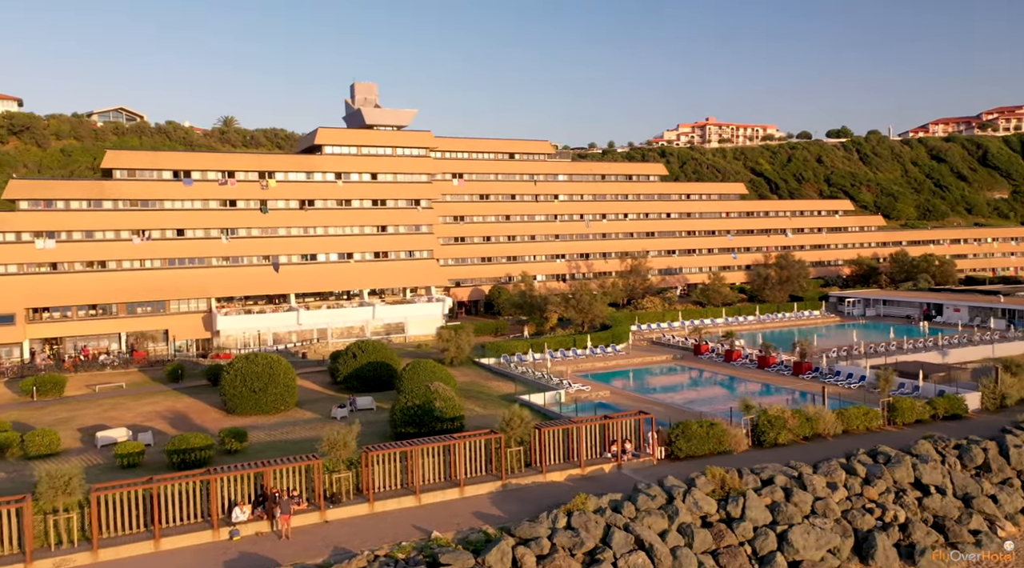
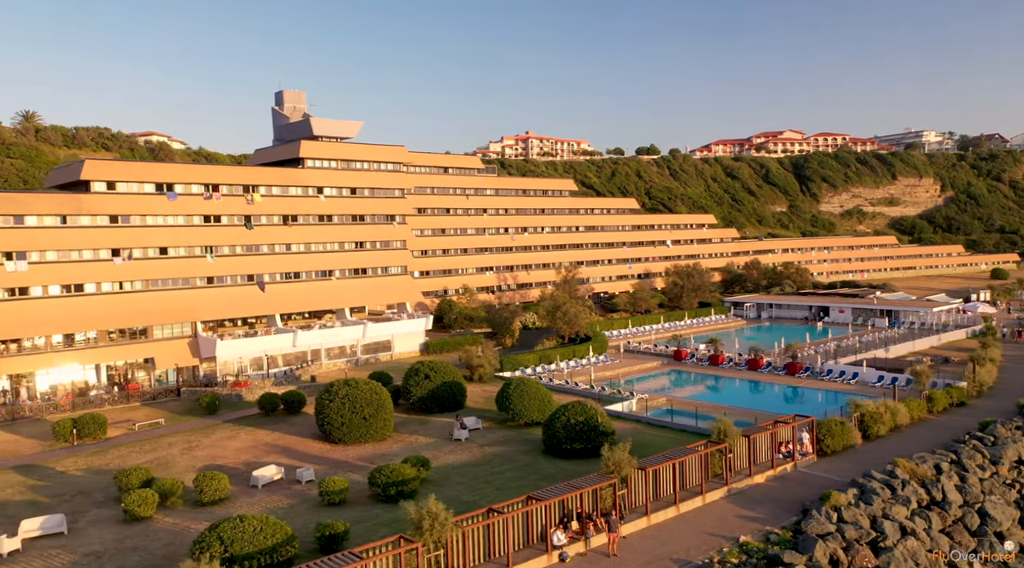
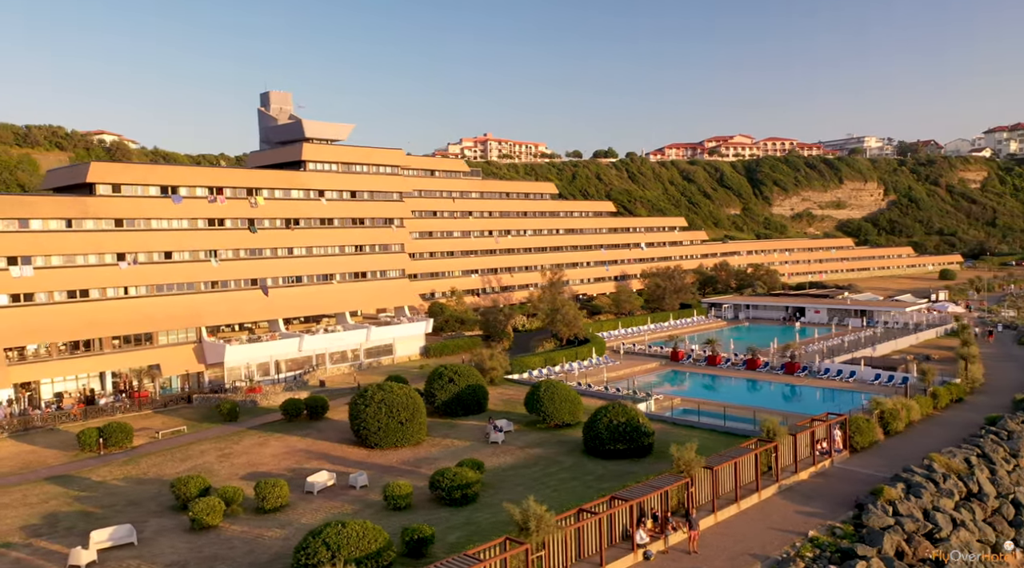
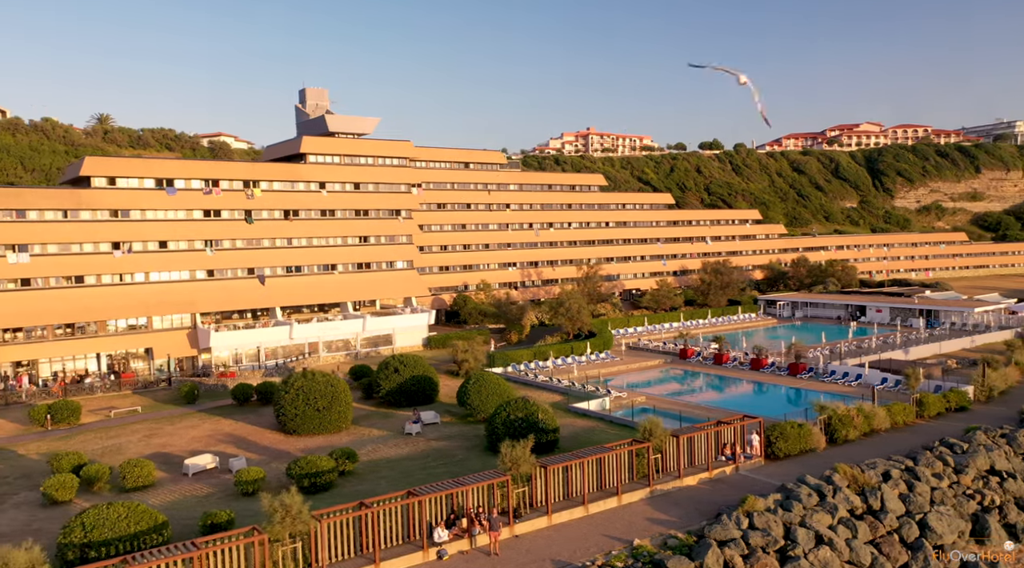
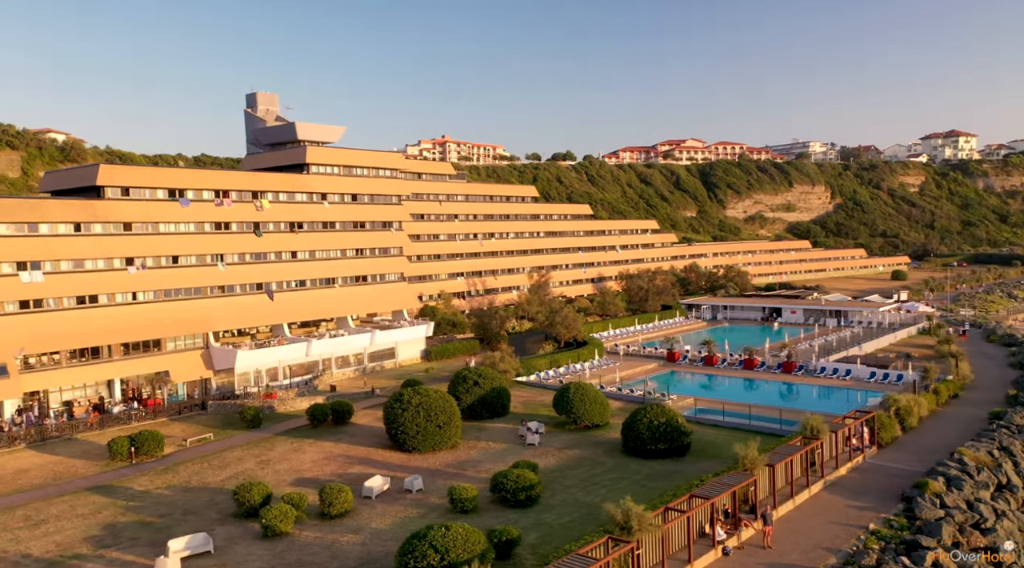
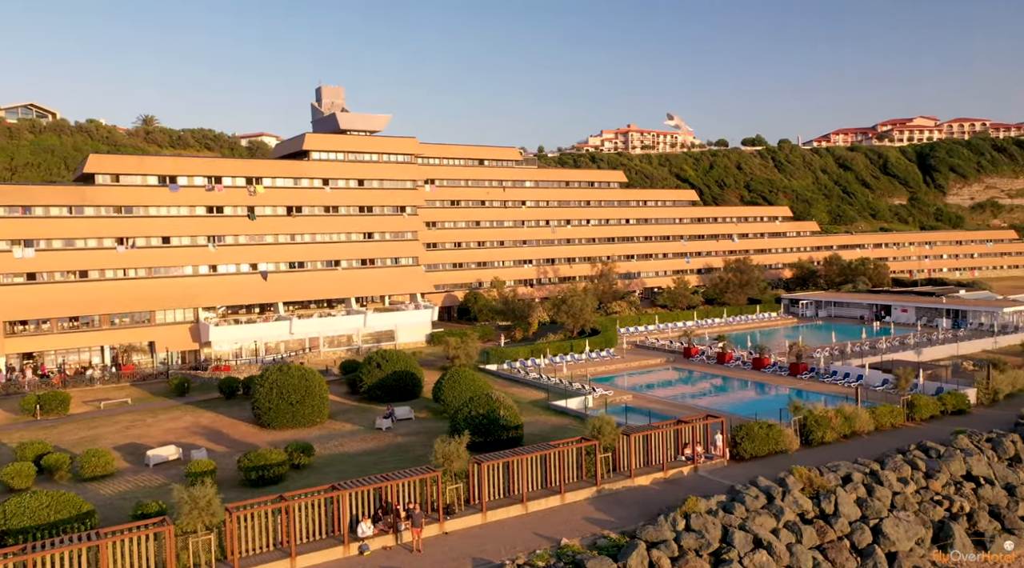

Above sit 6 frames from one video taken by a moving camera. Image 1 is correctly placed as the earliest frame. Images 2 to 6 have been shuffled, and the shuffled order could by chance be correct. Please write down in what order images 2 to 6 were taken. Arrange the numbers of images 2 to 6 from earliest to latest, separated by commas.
6, 4, 2, 3, 5
